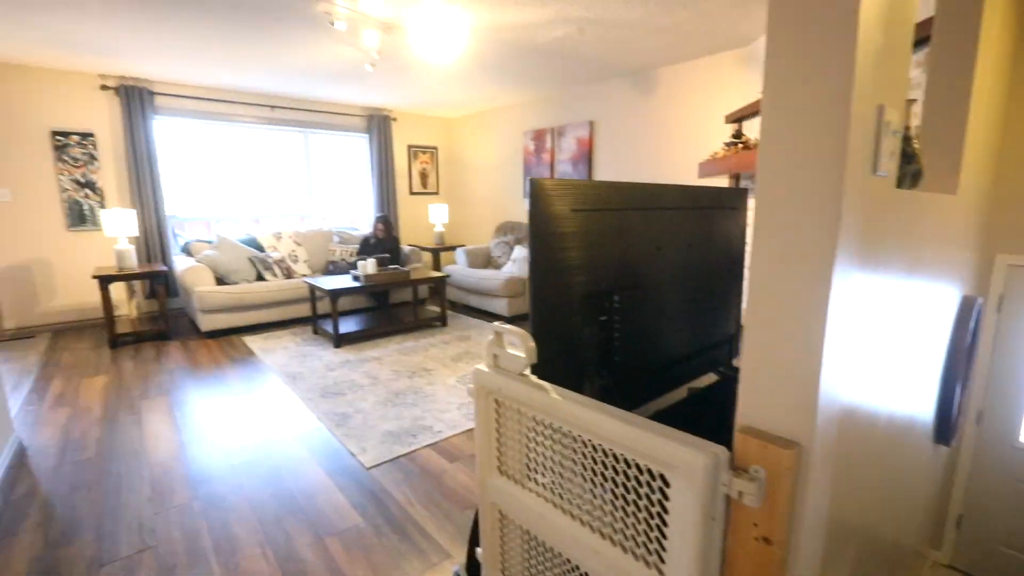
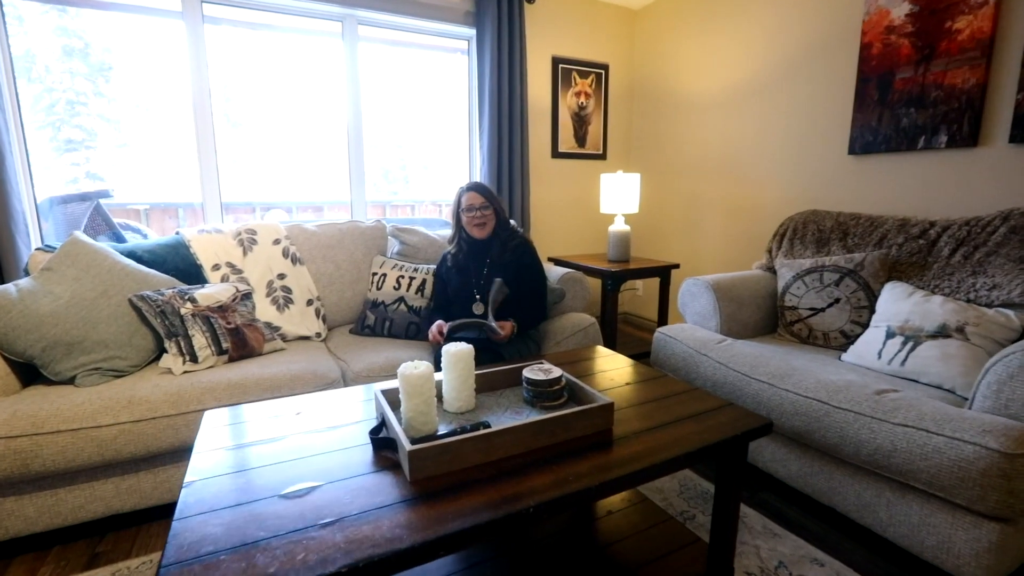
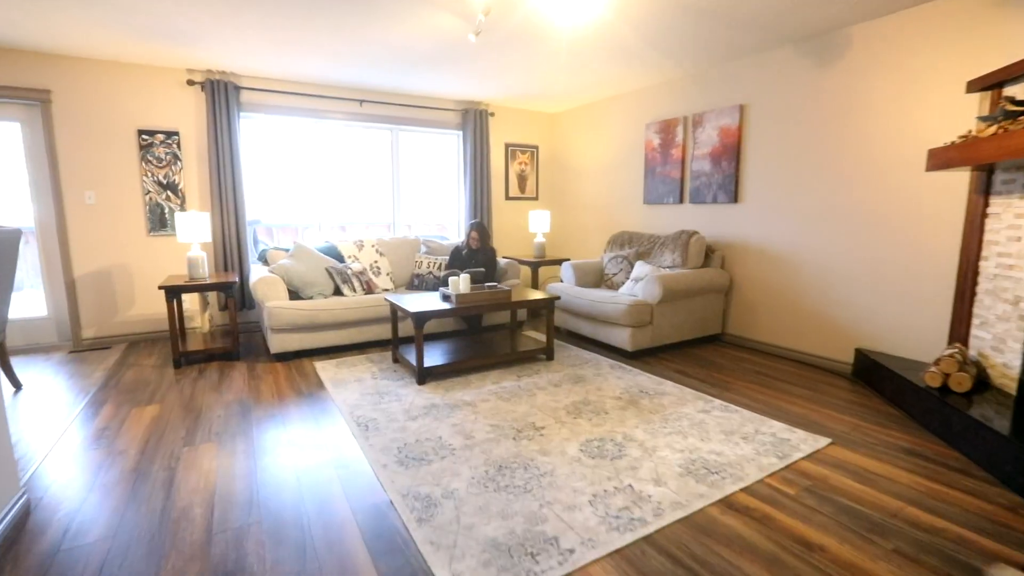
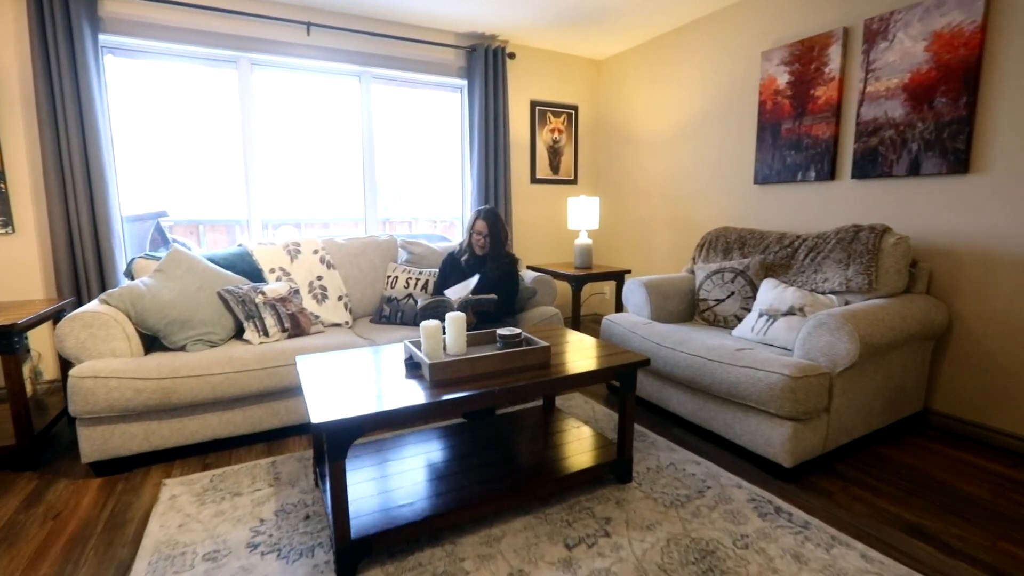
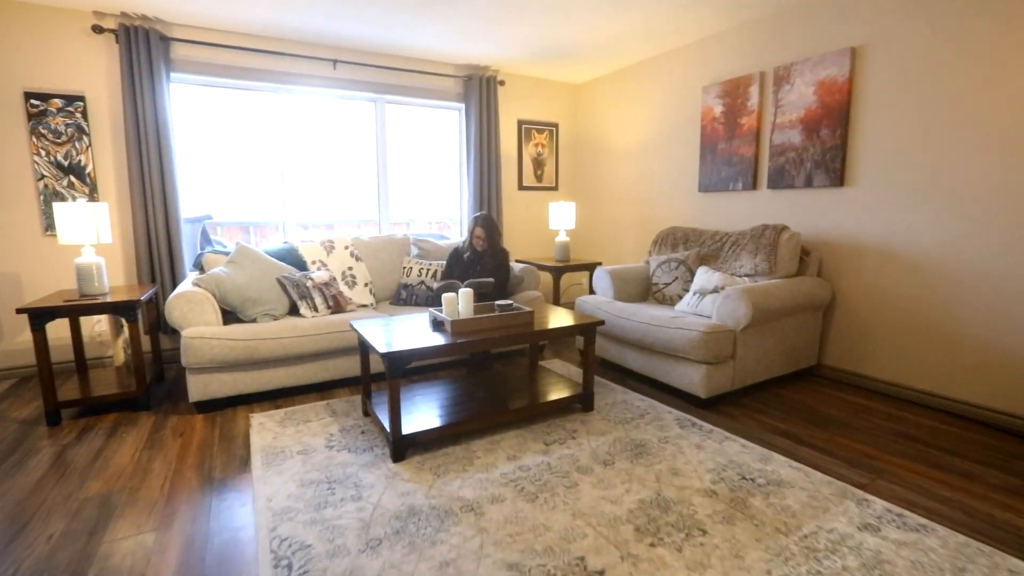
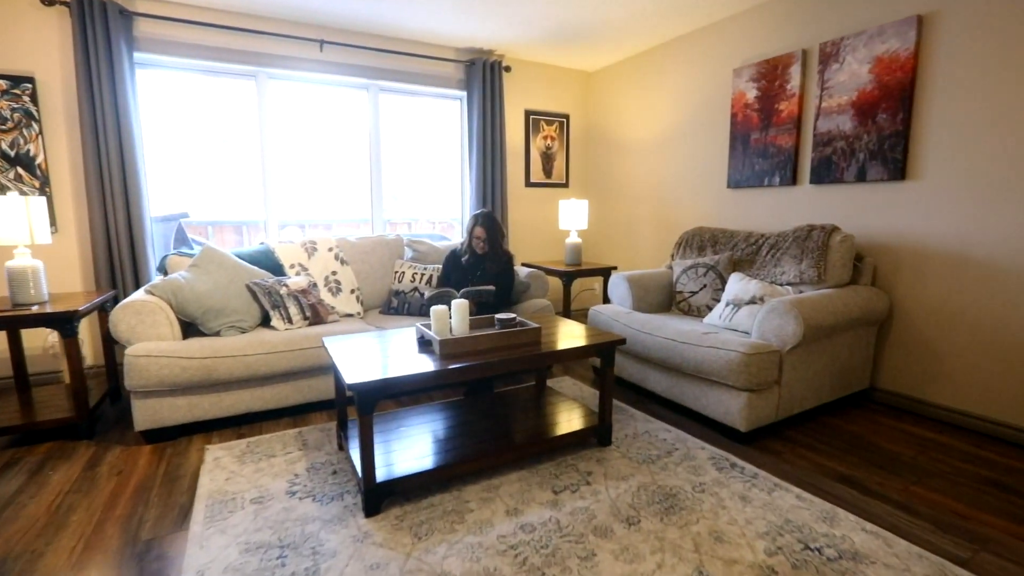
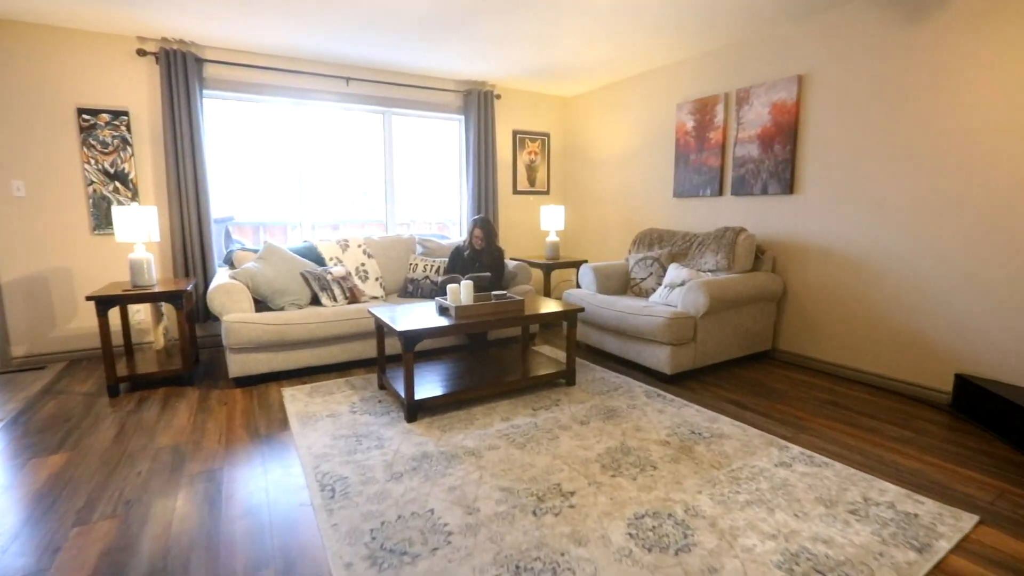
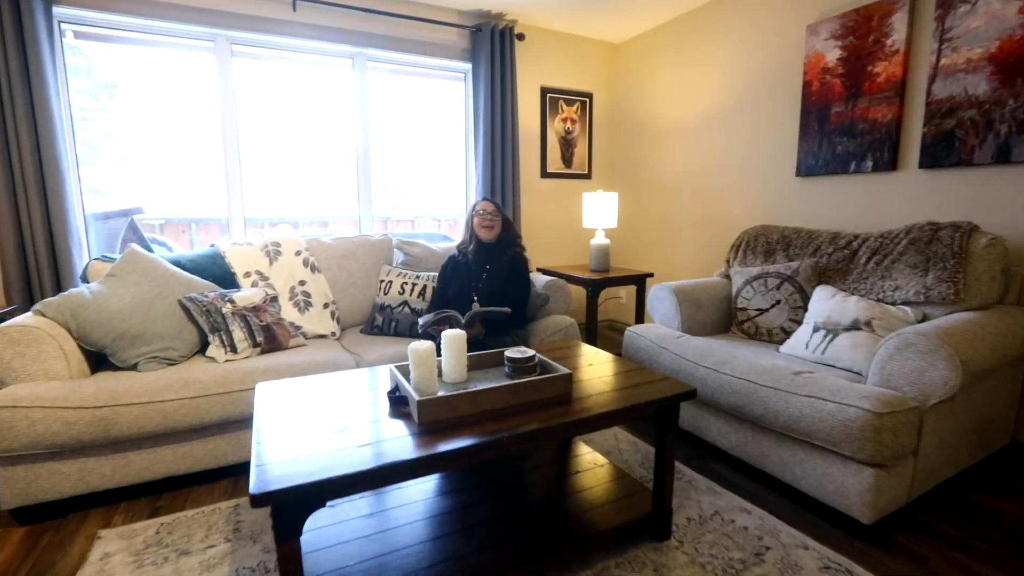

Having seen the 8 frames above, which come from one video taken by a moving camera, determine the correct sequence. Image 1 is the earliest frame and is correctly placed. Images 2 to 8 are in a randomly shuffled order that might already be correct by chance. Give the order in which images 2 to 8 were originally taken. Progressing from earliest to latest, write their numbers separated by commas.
3, 7, 5, 6, 4, 8, 2
